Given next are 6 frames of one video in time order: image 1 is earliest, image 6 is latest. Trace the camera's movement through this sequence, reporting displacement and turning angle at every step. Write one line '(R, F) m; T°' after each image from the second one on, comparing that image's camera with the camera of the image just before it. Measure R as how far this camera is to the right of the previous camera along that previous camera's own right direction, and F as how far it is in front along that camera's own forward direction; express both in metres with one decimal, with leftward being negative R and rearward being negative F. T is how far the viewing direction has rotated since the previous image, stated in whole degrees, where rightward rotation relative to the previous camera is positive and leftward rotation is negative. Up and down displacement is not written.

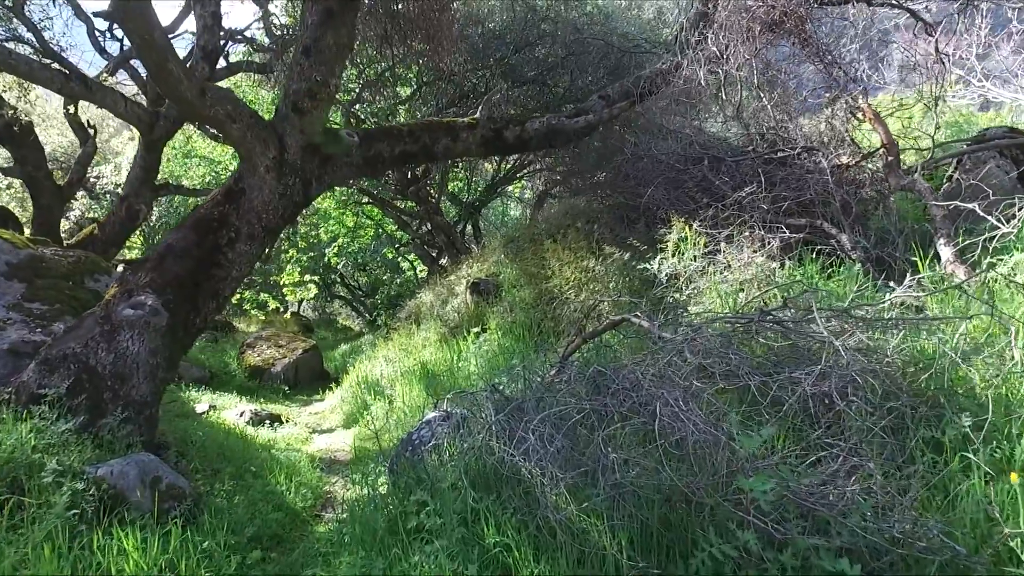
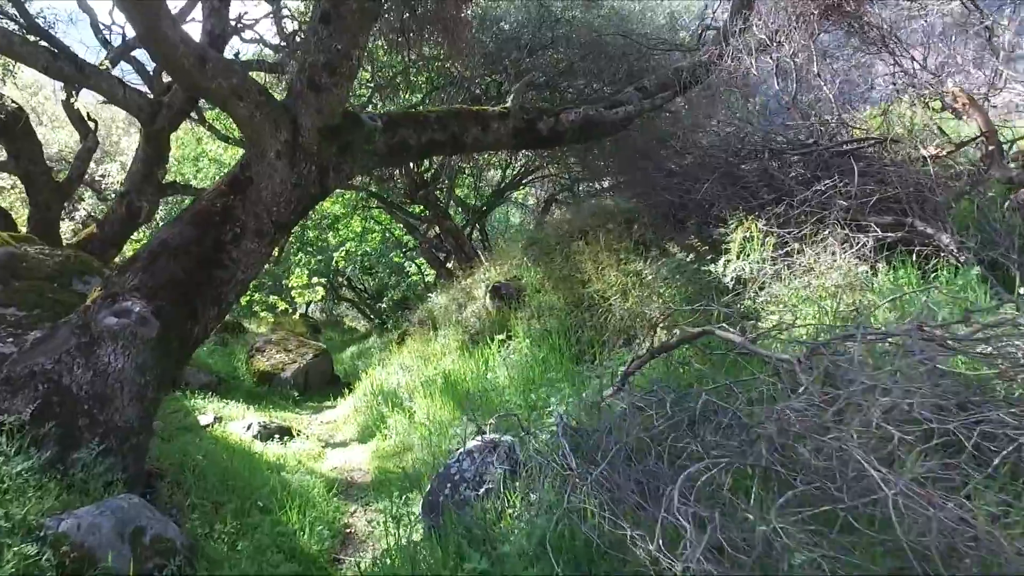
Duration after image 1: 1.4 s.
(-0.2, +0.6) m; -1°
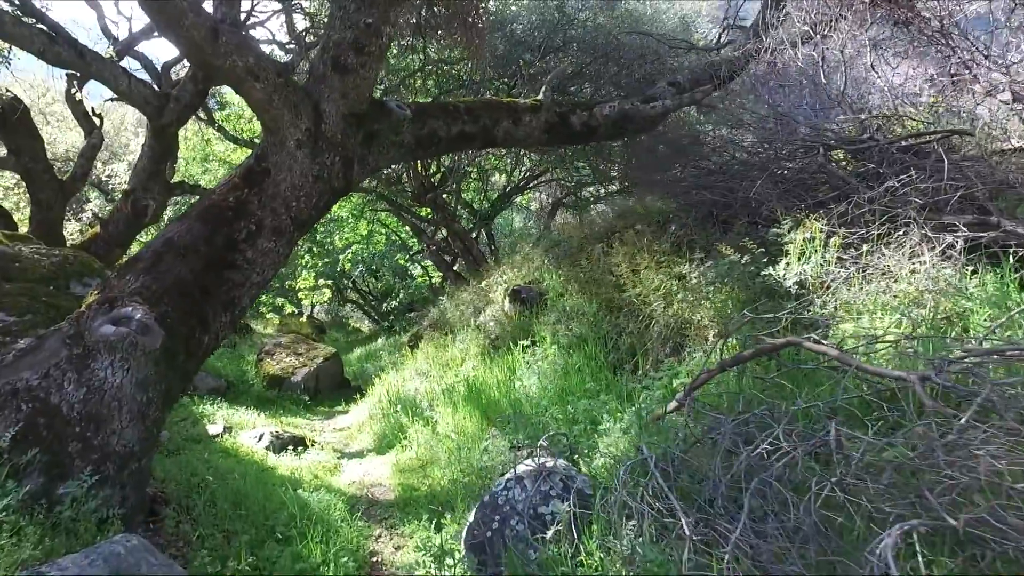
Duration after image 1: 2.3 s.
(-0.2, +0.4) m; -1°
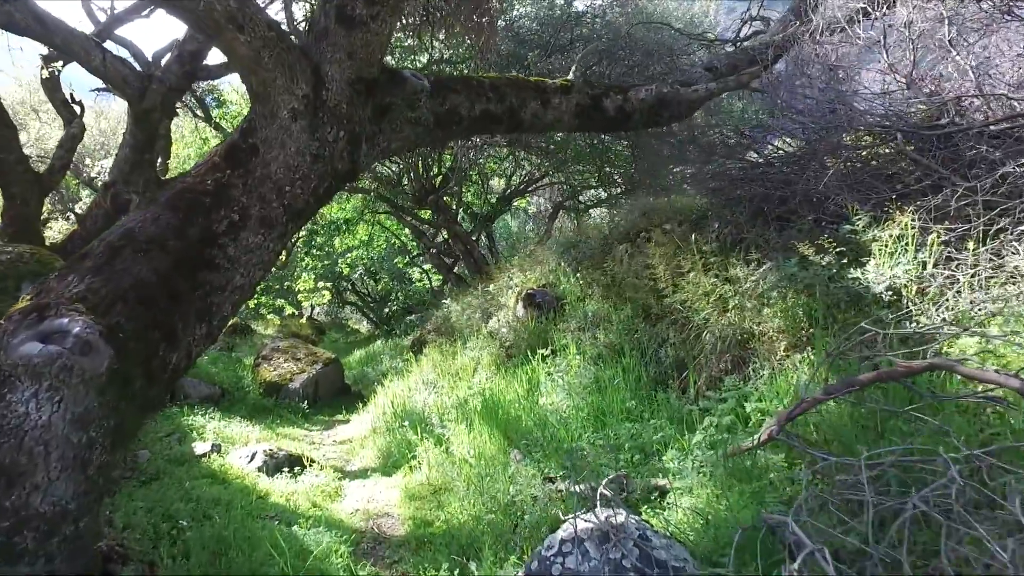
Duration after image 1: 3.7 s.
(-0.2, +0.7) m; 0°
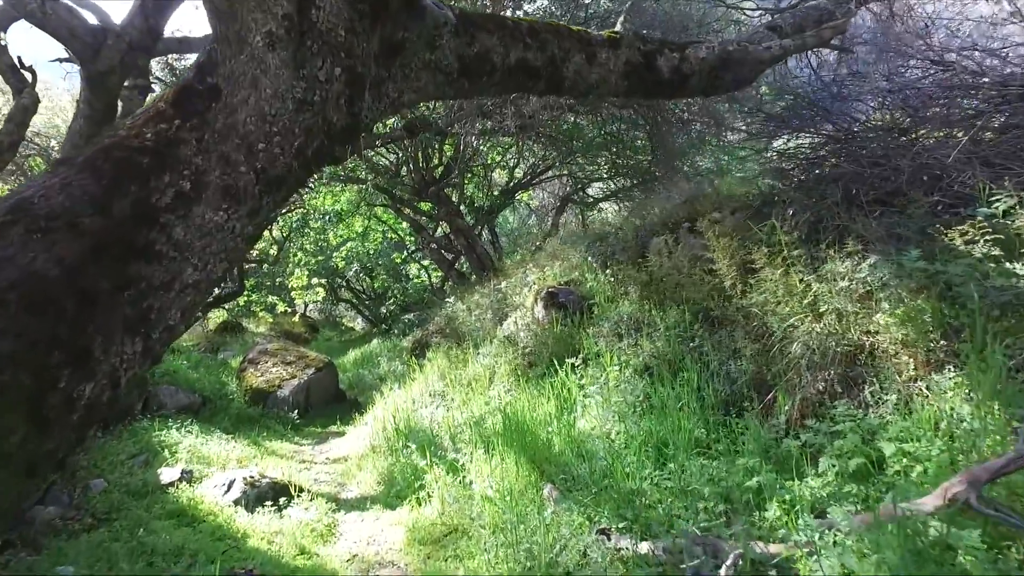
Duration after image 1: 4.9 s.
(-0.2, +0.9) m; 0°
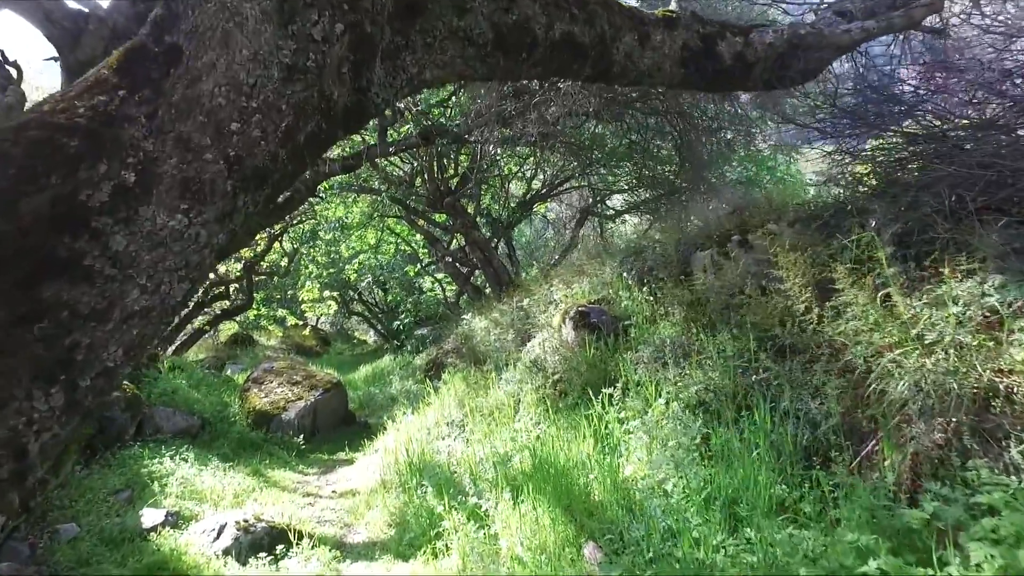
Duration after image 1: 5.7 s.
(-0.1, +0.6) m; -1°
